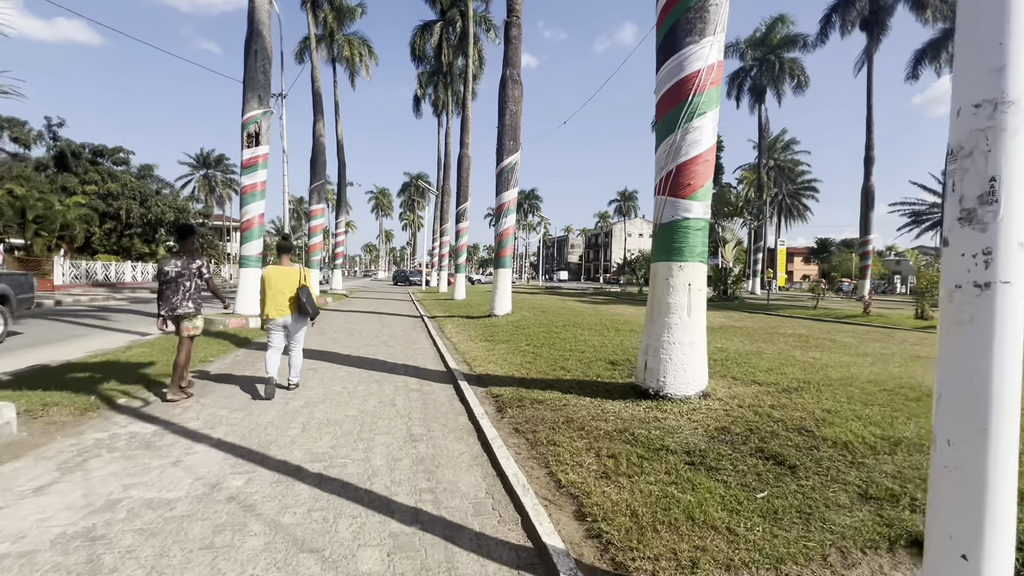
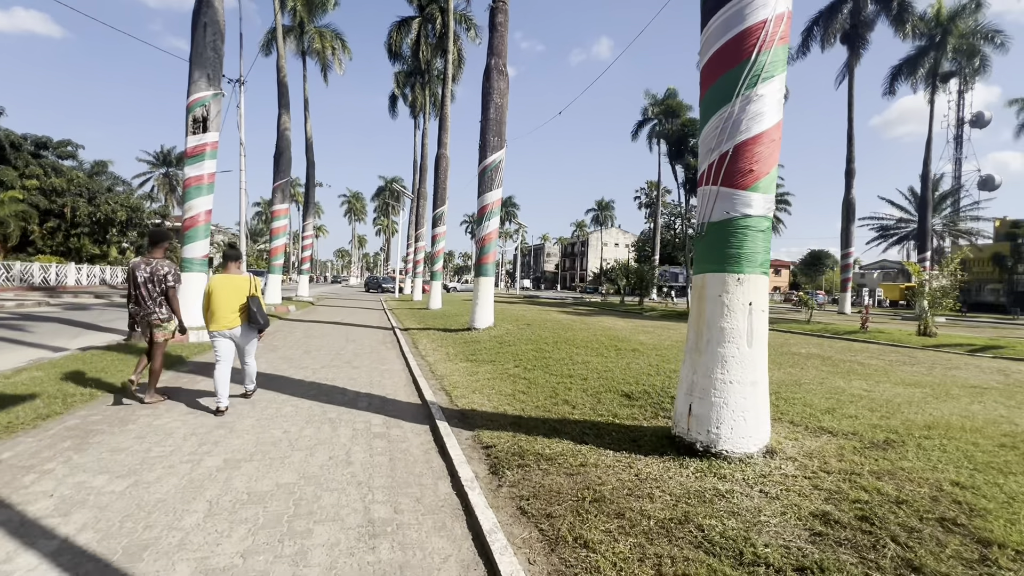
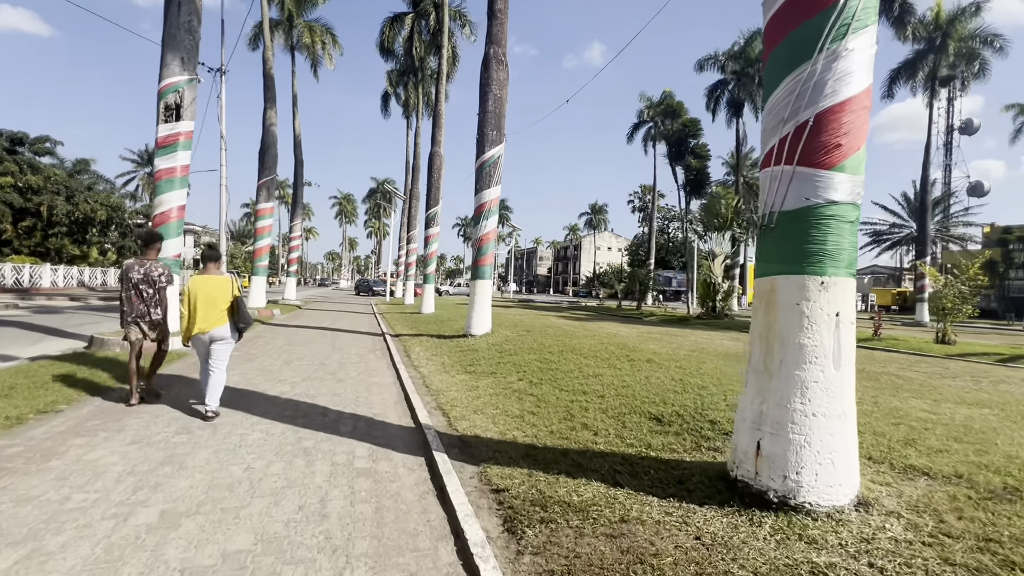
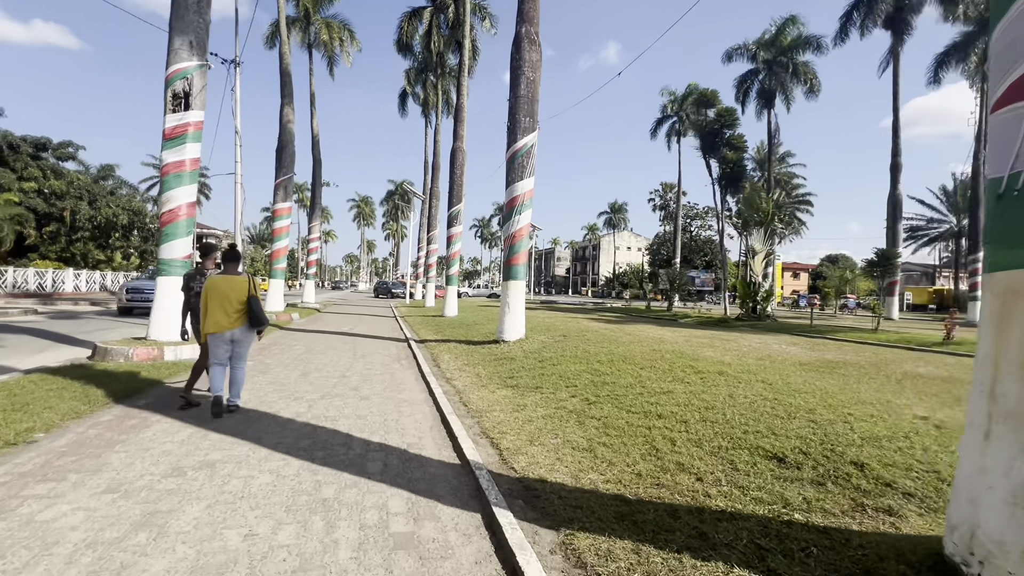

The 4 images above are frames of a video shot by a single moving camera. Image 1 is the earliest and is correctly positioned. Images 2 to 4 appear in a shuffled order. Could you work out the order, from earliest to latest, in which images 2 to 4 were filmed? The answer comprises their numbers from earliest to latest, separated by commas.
2, 3, 4
